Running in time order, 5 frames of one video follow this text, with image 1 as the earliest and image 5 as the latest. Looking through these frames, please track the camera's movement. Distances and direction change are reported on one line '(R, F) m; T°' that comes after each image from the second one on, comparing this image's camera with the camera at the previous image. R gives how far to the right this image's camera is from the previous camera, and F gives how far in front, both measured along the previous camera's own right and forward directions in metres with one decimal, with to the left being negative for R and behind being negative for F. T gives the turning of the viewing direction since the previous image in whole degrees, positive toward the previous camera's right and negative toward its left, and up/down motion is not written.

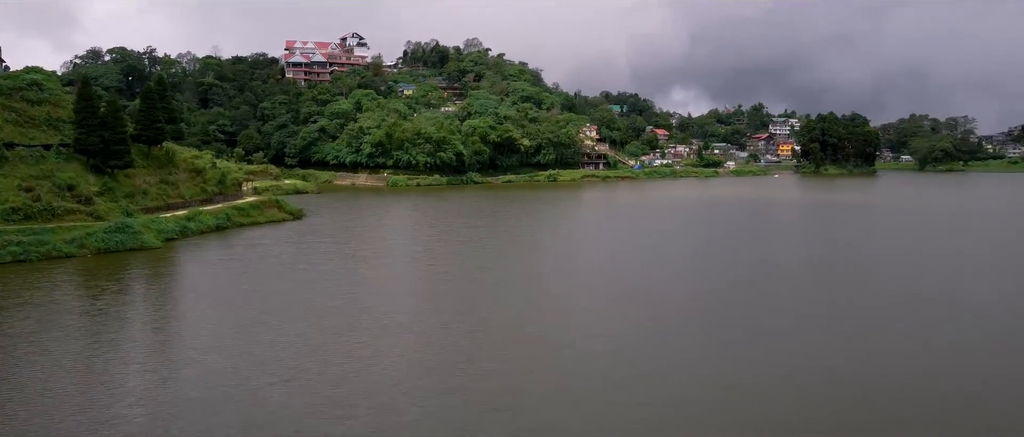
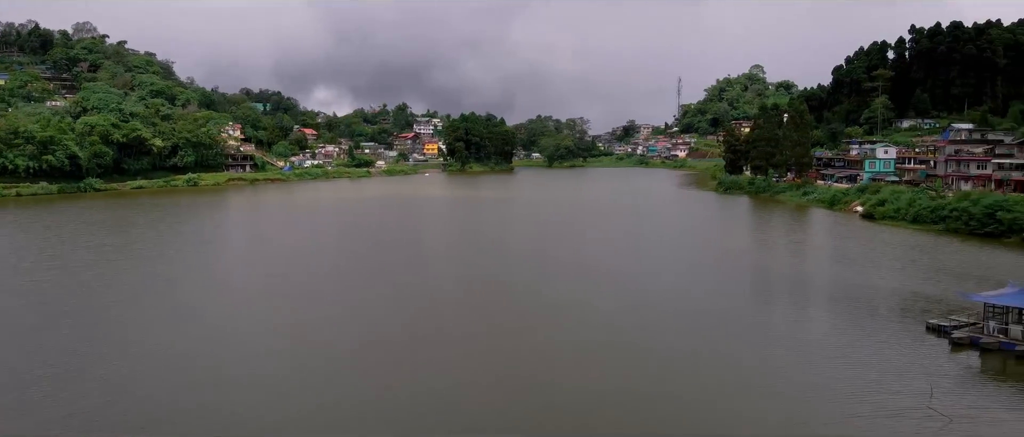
(-0.2, +2.3) m; +25°
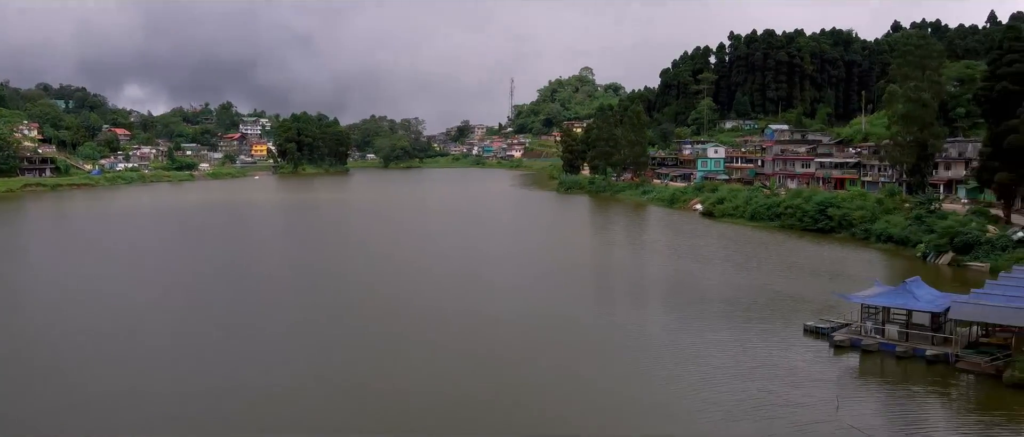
(-0.5, +1.4) m; +12°
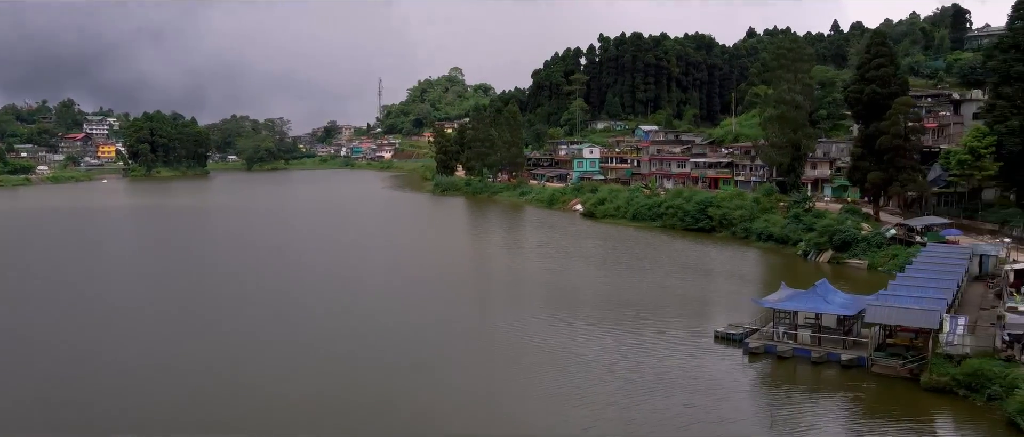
(-0.4, +1.1) m; +9°
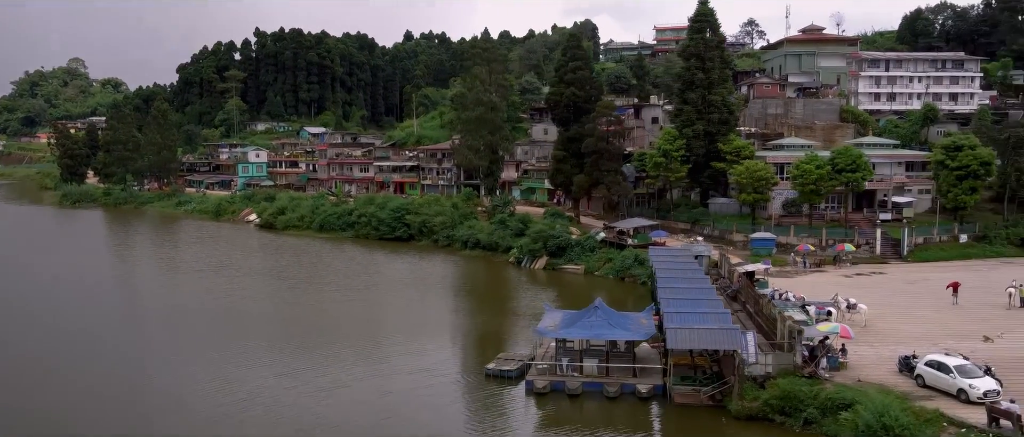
(-0.9, +2.8) m; +24°
